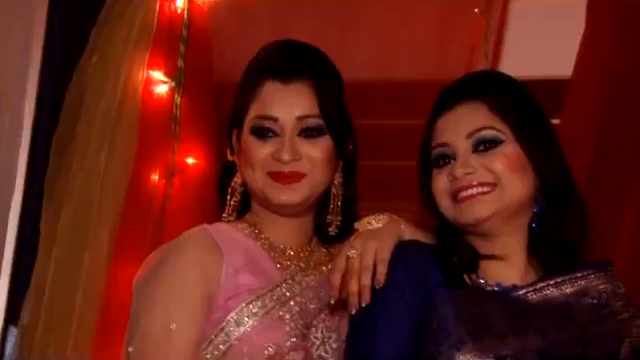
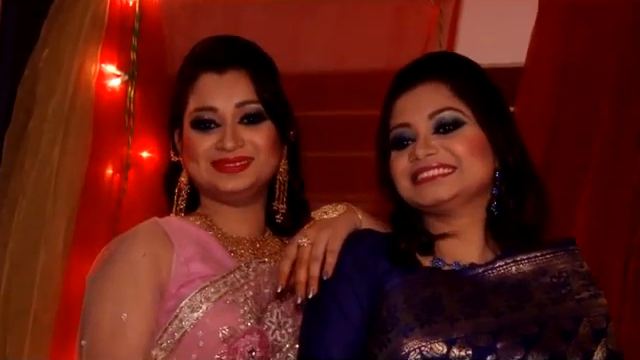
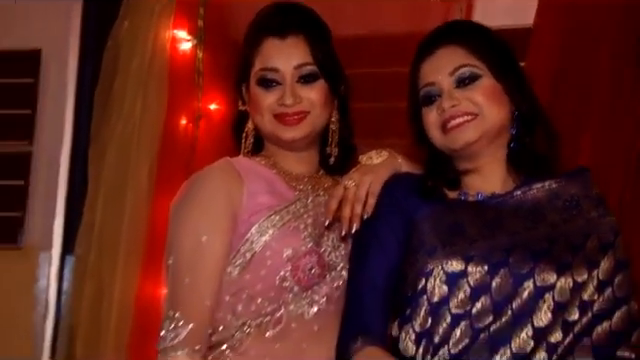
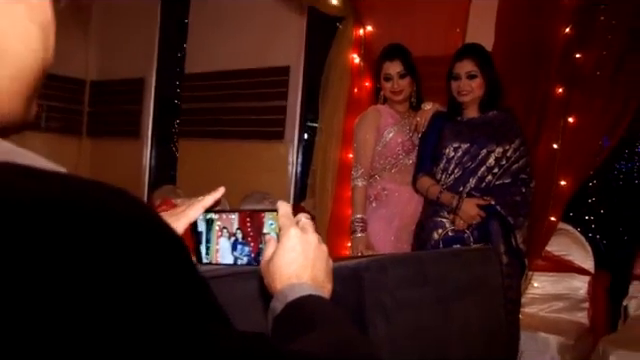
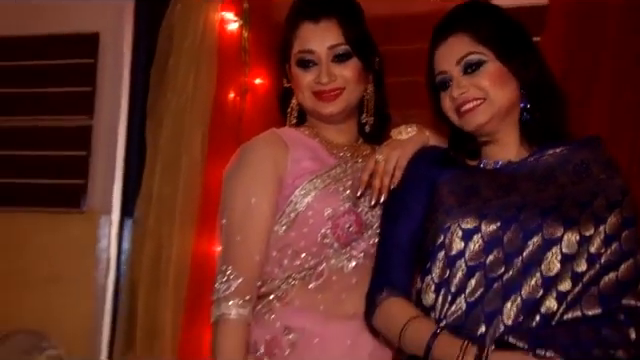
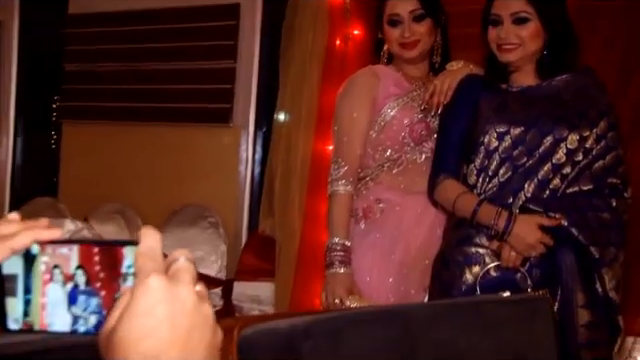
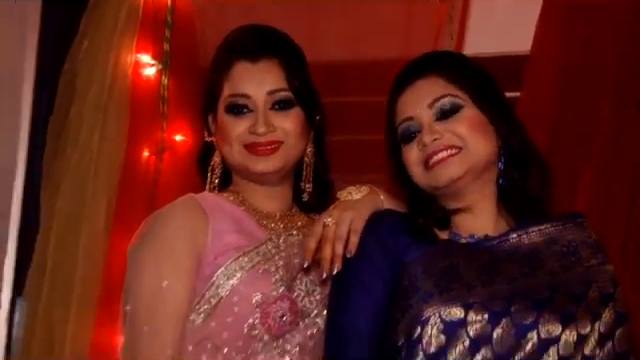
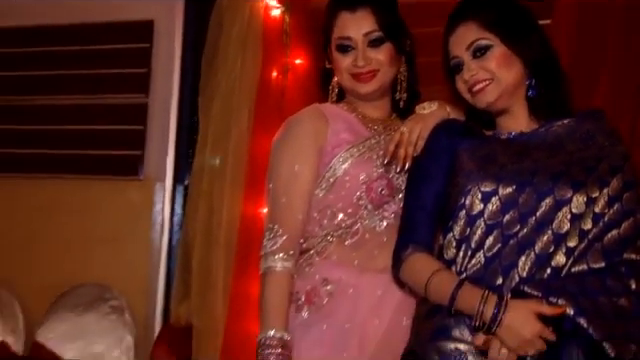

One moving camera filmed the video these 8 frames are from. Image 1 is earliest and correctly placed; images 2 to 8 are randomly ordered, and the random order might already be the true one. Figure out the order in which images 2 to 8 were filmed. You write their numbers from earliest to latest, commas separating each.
2, 7, 3, 5, 8, 6, 4
